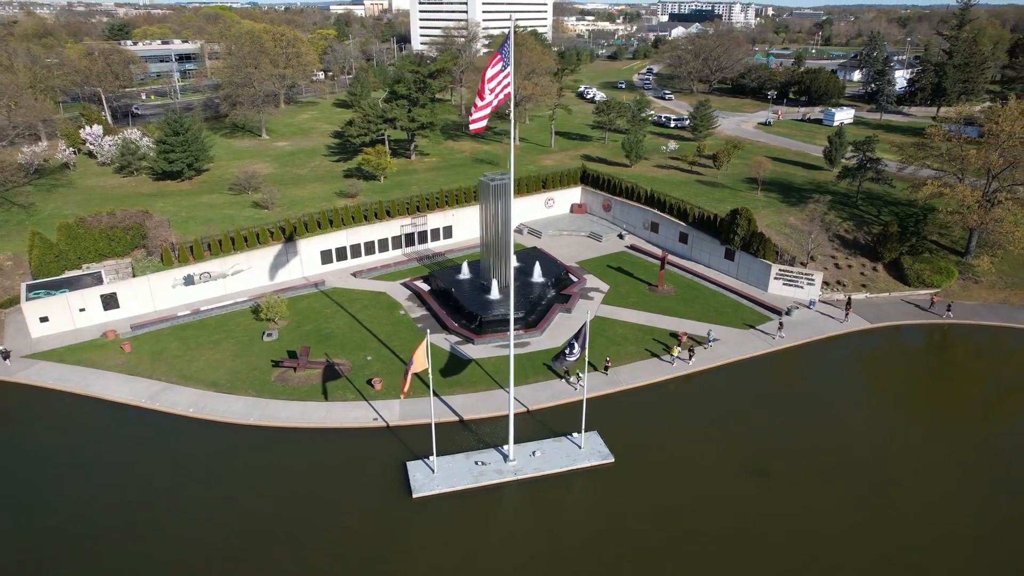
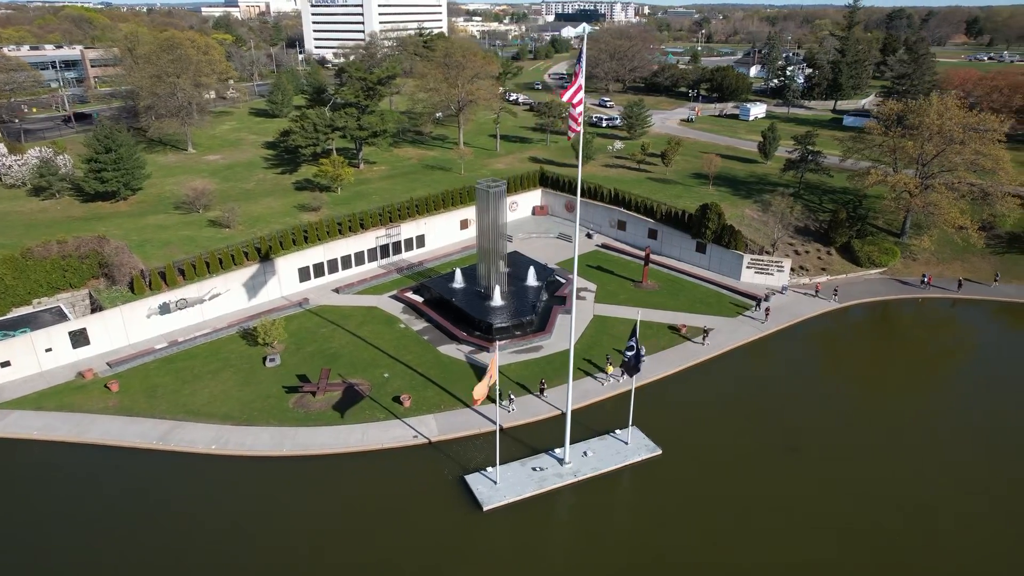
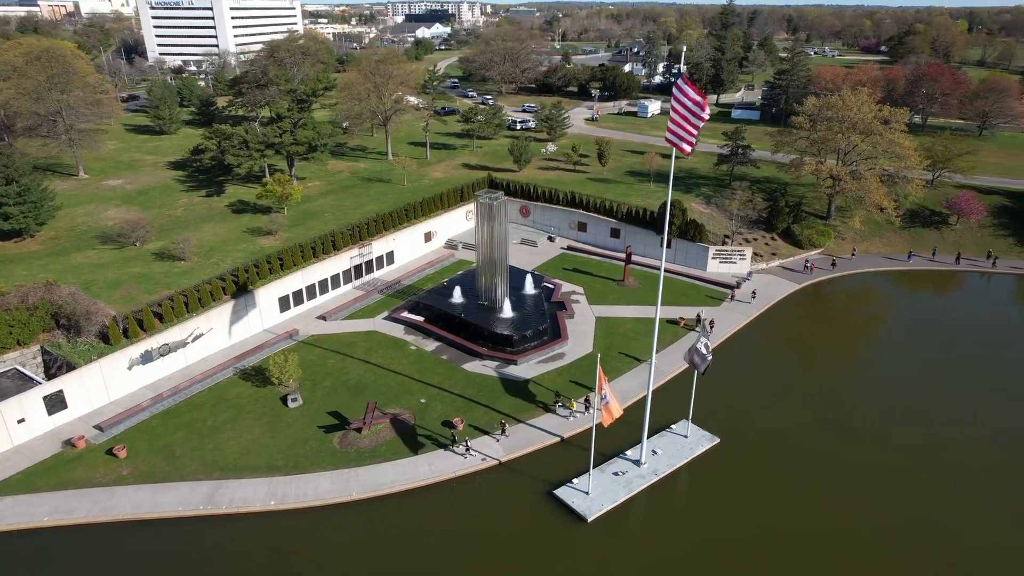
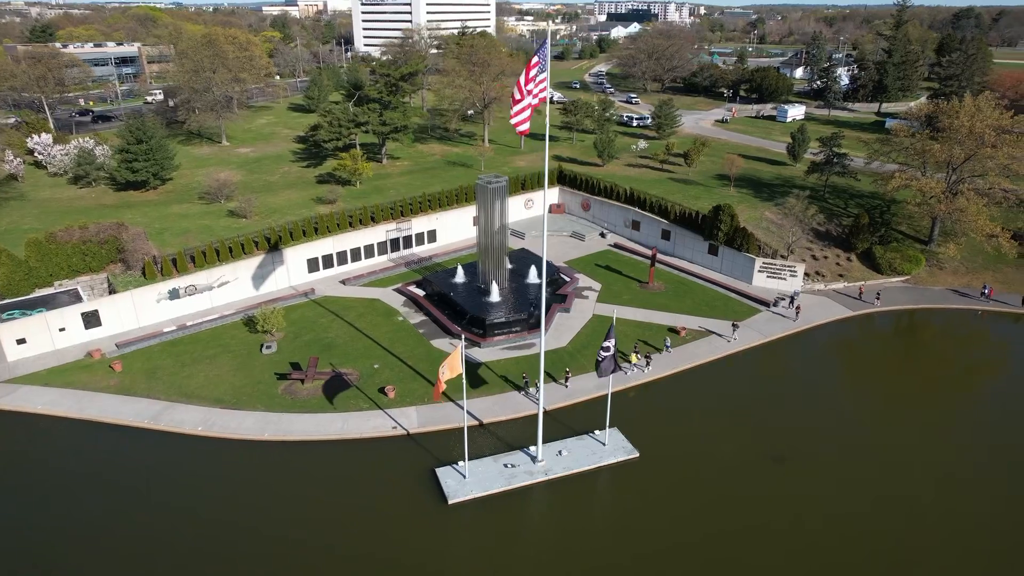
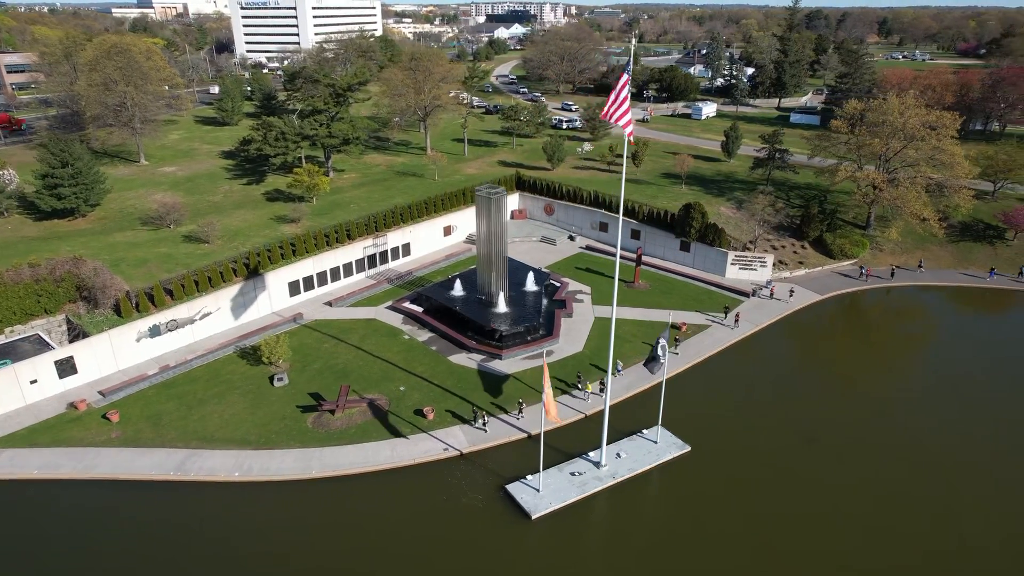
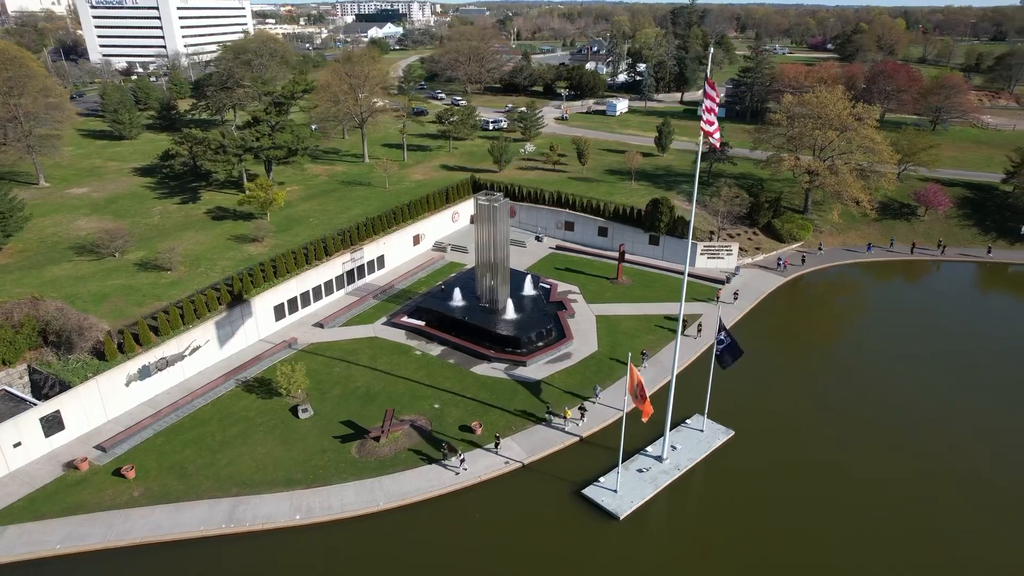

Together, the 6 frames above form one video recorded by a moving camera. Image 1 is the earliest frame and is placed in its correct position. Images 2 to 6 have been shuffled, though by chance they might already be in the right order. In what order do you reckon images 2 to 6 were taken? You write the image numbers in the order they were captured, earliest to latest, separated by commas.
4, 2, 5, 3, 6
